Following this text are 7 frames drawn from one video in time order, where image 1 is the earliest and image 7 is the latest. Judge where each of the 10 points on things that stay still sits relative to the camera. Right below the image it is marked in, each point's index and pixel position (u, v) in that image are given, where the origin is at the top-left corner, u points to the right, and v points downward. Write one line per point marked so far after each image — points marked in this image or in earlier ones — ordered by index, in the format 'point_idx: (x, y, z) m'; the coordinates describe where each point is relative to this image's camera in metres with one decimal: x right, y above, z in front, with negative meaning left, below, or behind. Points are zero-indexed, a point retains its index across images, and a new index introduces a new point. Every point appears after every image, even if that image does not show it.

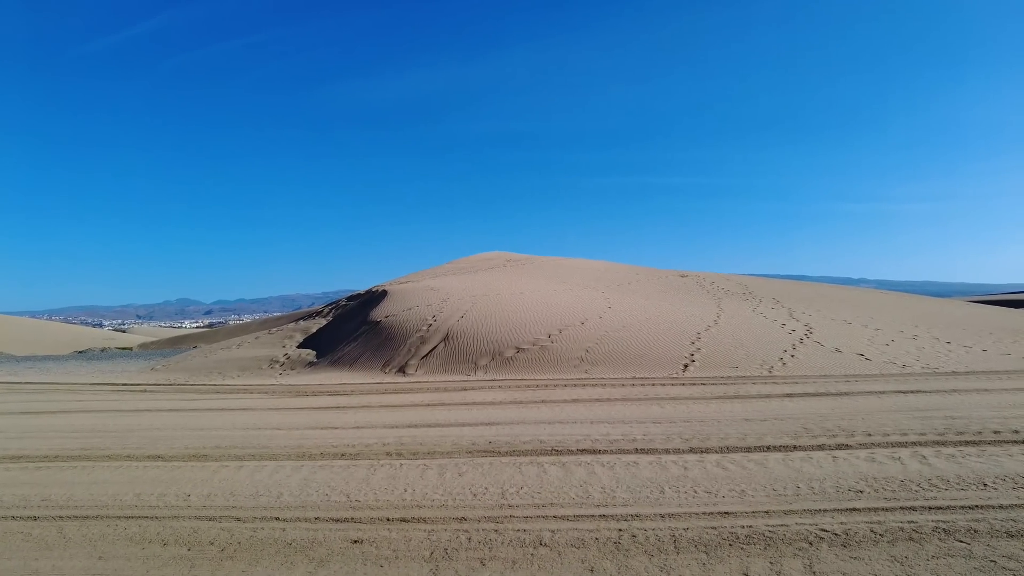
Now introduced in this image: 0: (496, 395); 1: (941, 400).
0: (-0.3, -1.8, +11.1) m
1: (+5.3, -1.4, +8.1) m
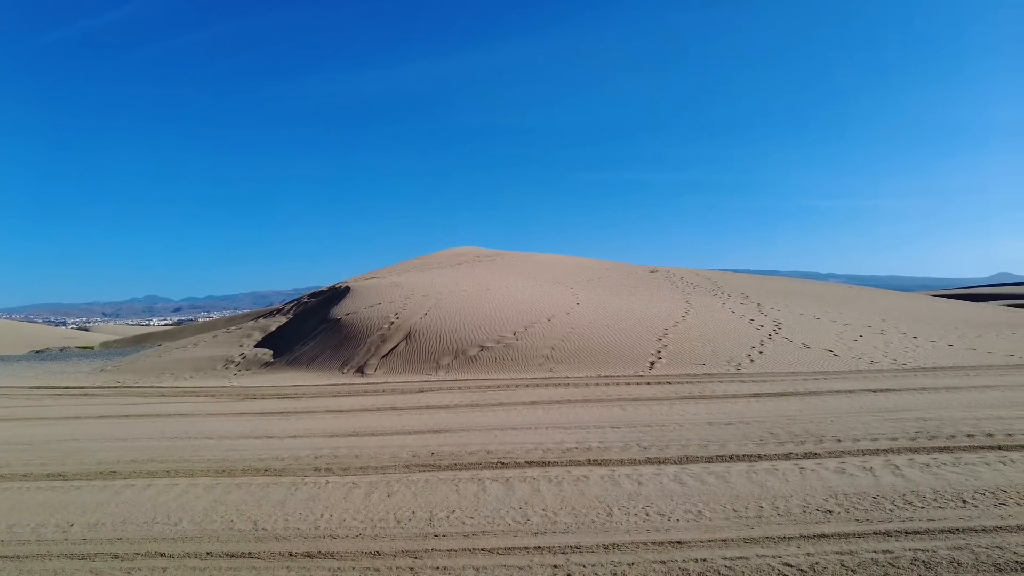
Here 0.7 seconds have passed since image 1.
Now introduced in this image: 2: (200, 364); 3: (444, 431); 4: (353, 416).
0: (-1.0, -1.8, +10.6) m
1: (+4.8, -1.3, +7.8) m
2: (-9.4, -2.3, +19.8) m
3: (-0.7, -1.6, +7.1) m
4: (-2.2, -1.8, +9.0) m
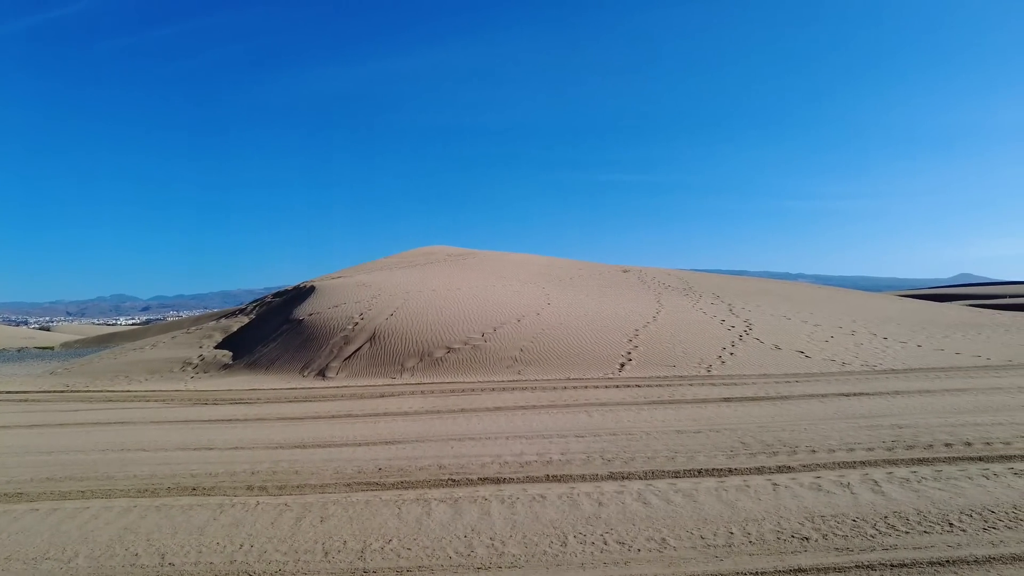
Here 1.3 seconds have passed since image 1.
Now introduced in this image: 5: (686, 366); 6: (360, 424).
0: (-1.5, -1.8, +10.1) m
1: (+4.3, -1.4, +7.5) m
2: (-10.4, -2.3, +19.0) m
3: (-1.2, -1.6, +6.6) m
4: (-2.7, -1.8, +8.5) m
5: (+3.6, -1.6, +13.4) m
6: (-1.9, -1.7, +8.1) m
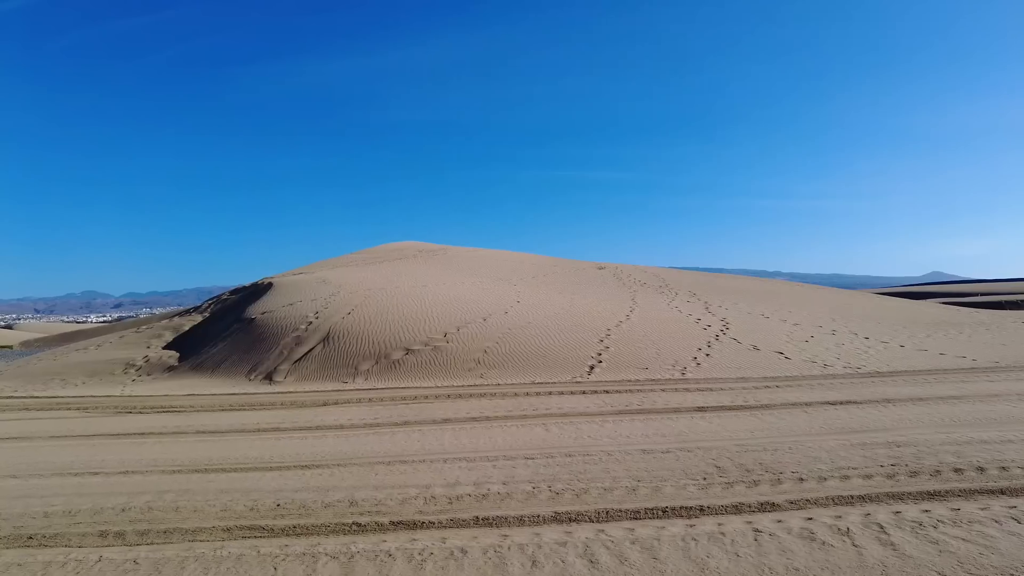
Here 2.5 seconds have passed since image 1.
0: (-2.2, -1.7, +9.1) m
1: (+3.8, -1.3, +6.7) m
2: (-11.3, -2.2, +17.7) m
3: (-1.7, -1.5, +5.6) m
4: (-3.3, -1.7, +7.4) m
5: (+2.8, -1.6, +12.6) m
6: (-2.5, -1.6, +7.1) m
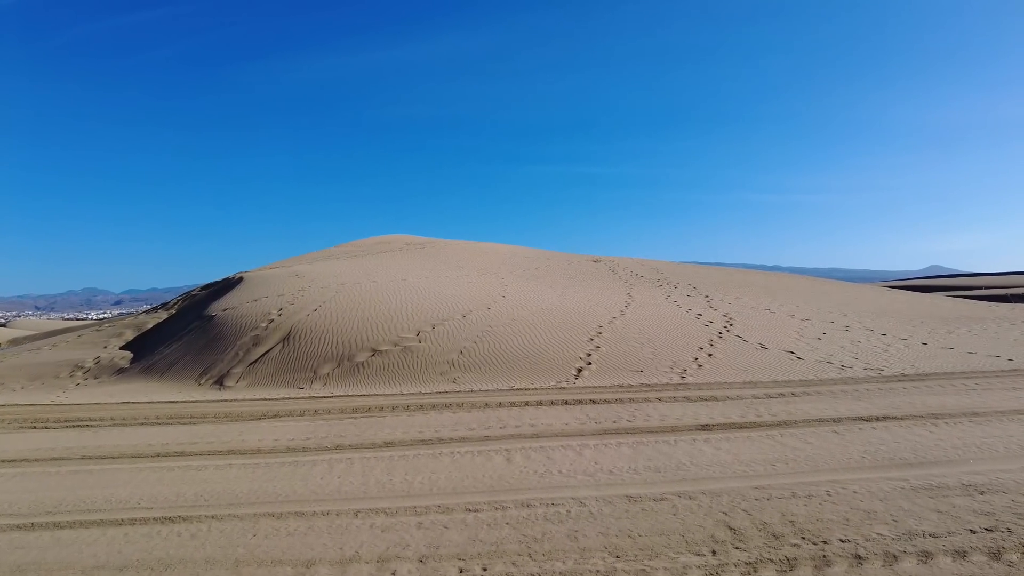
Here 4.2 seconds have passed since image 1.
0: (-2.6, -1.6, +7.6) m
1: (+3.4, -1.2, +5.2) m
2: (-11.7, -2.1, +16.2) m
3: (-2.1, -1.5, +4.1) m
4: (-3.7, -1.6, +5.9) m
5: (+2.4, -1.4, +11.0) m
6: (-2.9, -1.6, +5.6) m
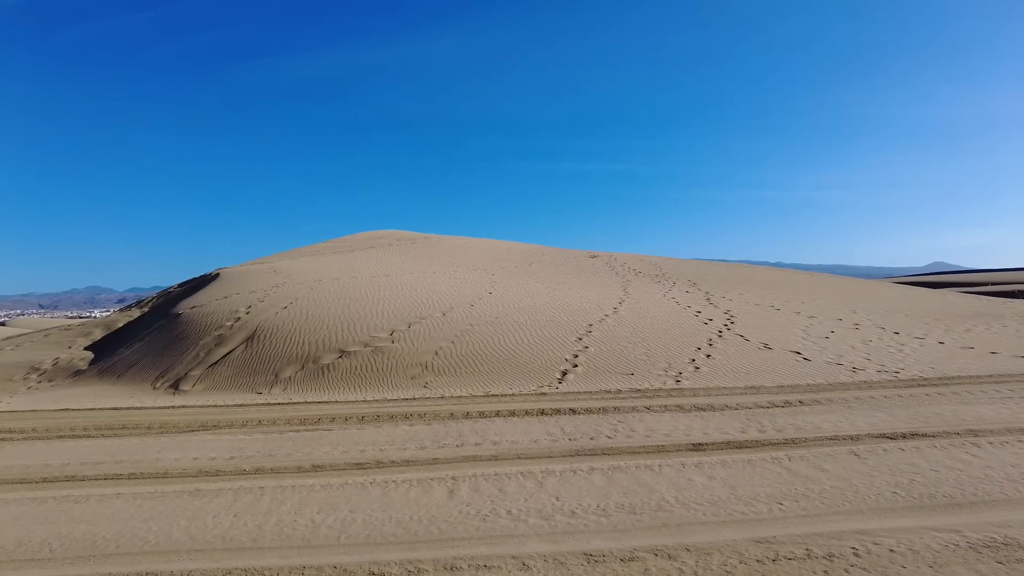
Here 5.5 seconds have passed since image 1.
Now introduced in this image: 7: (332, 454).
0: (-2.9, -1.6, +6.5) m
1: (+3.0, -1.2, +4.1) m
2: (-12.0, -2.0, +15.2) m
3: (-2.5, -1.4, +3.0) m
4: (-4.0, -1.6, +4.9) m
5: (+2.1, -1.3, +10.0) m
6: (-3.2, -1.5, +4.5) m
7: (-1.6, -1.5, +5.9) m
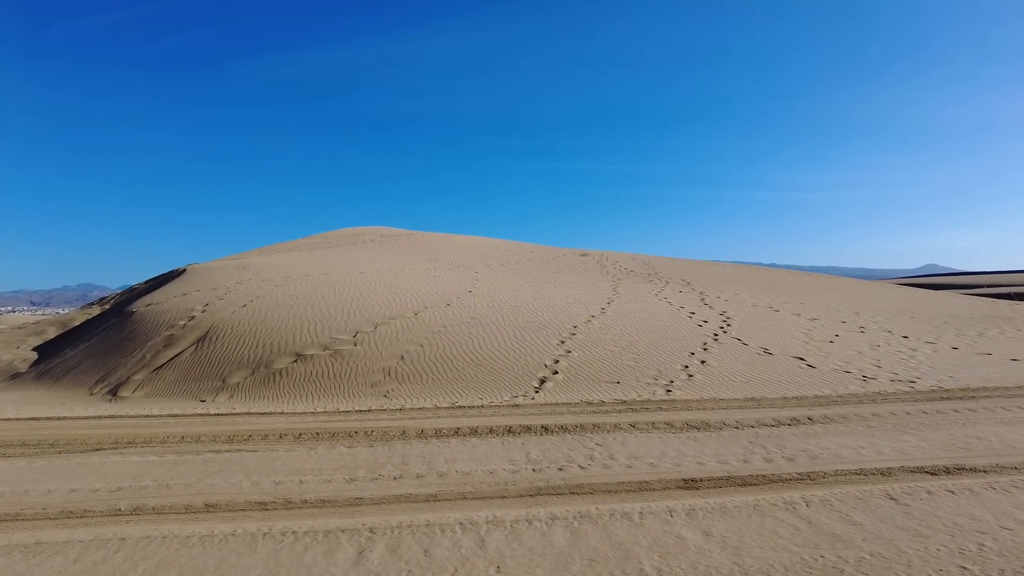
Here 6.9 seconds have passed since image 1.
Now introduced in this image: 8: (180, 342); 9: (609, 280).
0: (-3.3, -1.5, +5.4) m
1: (+2.6, -1.2, +3.1) m
2: (-12.4, -1.9, +14.0) m
3: (-2.8, -1.4, +1.9) m
4: (-4.4, -1.5, +3.7) m
5: (+1.7, -1.3, +8.9) m
6: (-3.6, -1.5, +3.4) m
7: (-2.0, -1.4, +4.8) m
8: (-6.1, -0.9, +11.9) m
9: (+2.7, +0.3, +18.7) m
